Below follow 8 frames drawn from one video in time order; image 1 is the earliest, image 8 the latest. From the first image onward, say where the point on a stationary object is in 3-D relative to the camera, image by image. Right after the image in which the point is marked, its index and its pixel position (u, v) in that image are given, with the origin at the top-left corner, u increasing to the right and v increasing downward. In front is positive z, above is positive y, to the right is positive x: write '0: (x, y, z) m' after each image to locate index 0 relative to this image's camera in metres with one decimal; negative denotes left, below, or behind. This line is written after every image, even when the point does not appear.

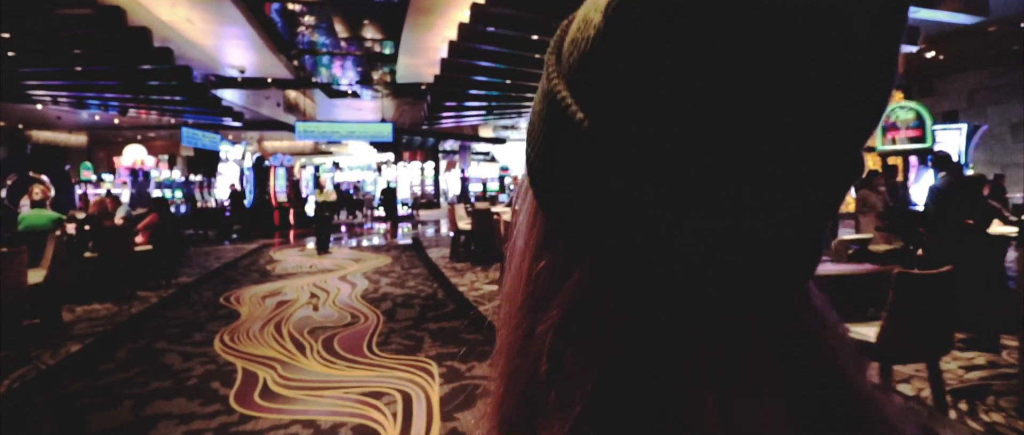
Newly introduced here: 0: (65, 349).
0: (-3.8, -1.1, +4.2) m
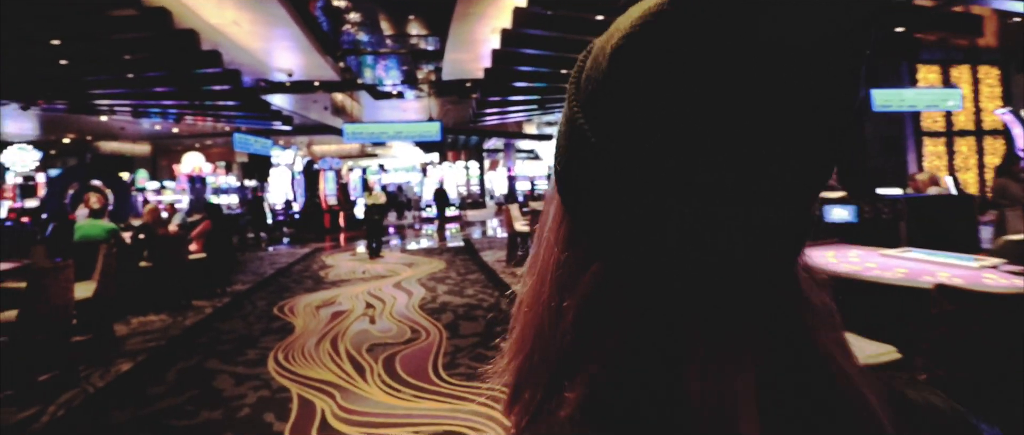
0: (-3.2, -1.2, +4.0) m
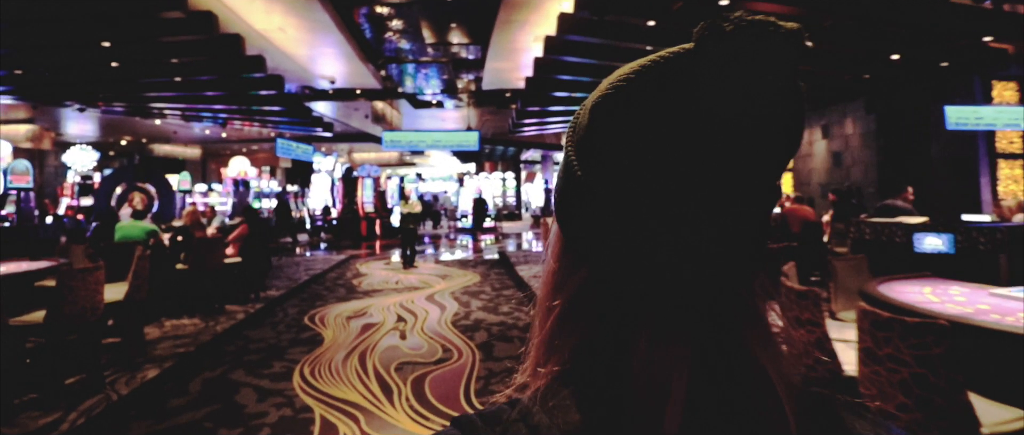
0: (-2.9, -1.2, +3.9) m
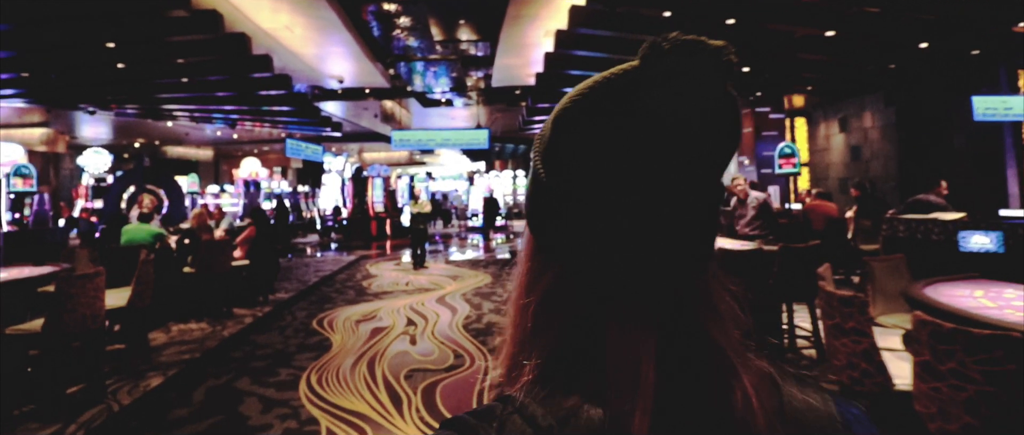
0: (-2.8, -1.3, +3.7) m
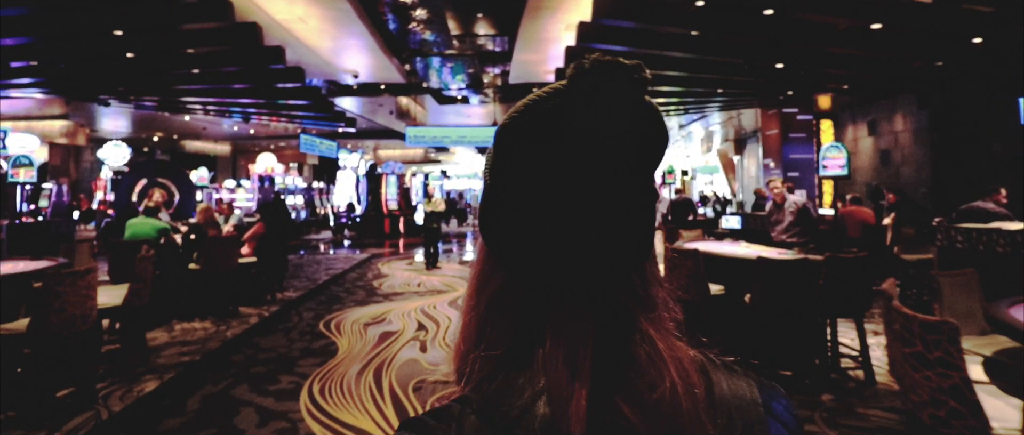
0: (-2.7, -1.2, +3.5) m
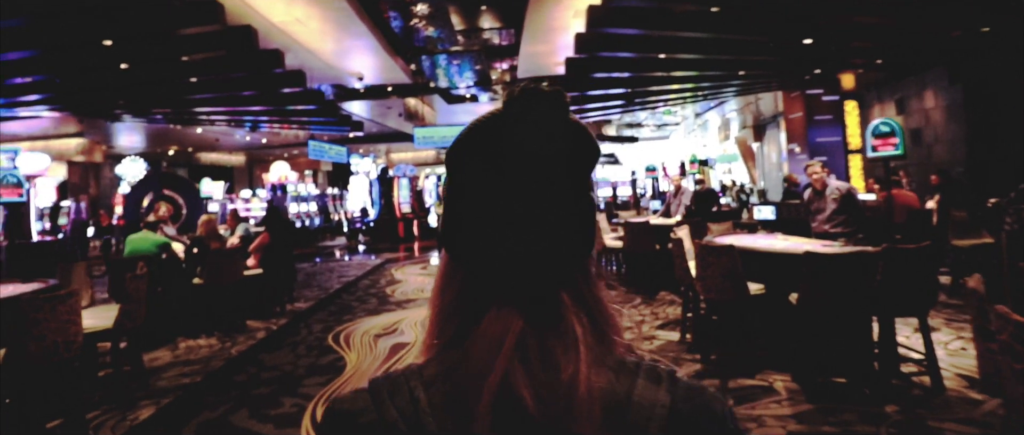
0: (-2.5, -1.3, +3.3) m
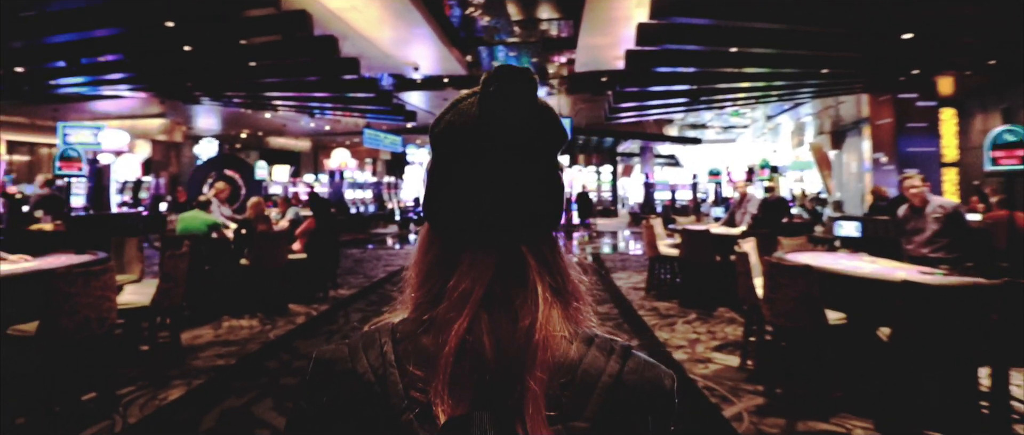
0: (-2.3, -1.2, +3.3) m
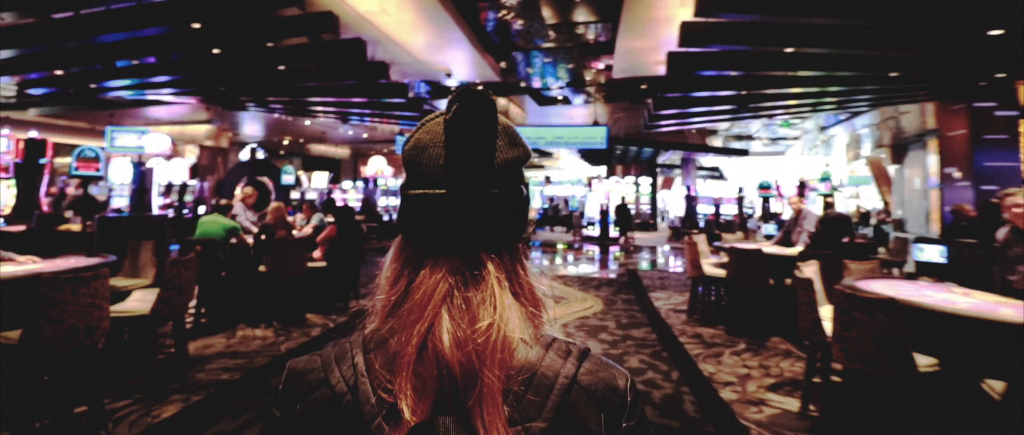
0: (-2.2, -1.2, +3.0) m
